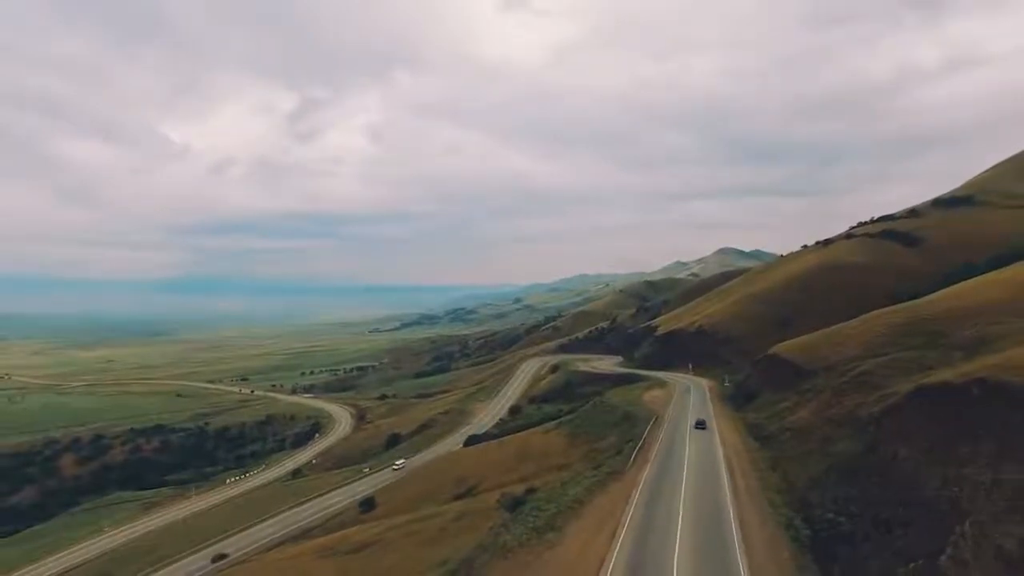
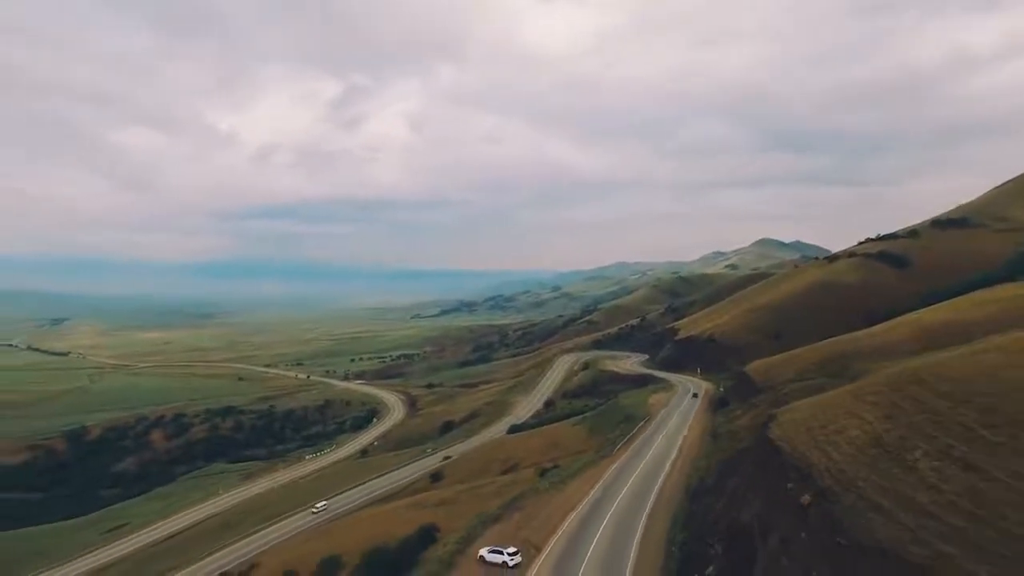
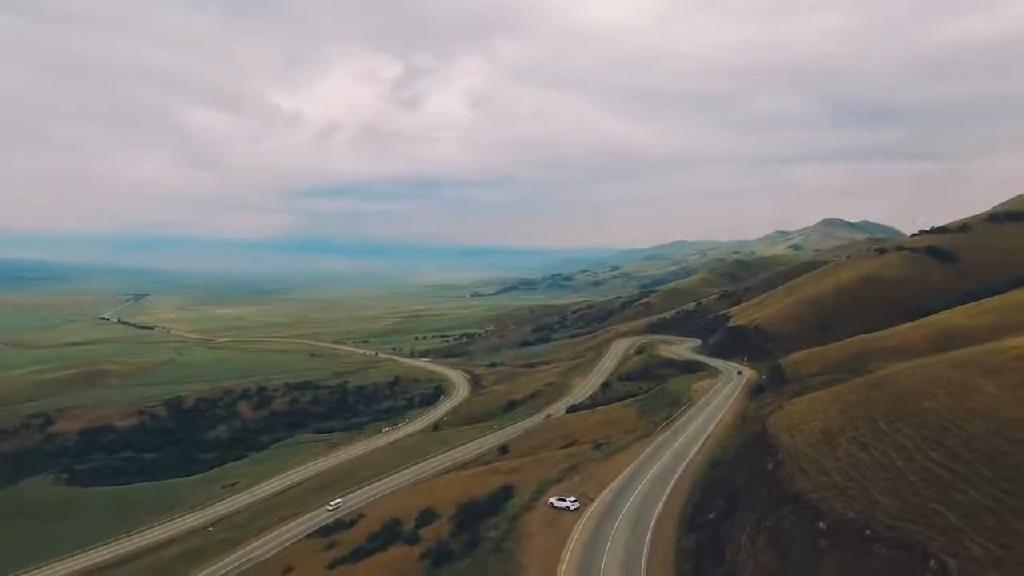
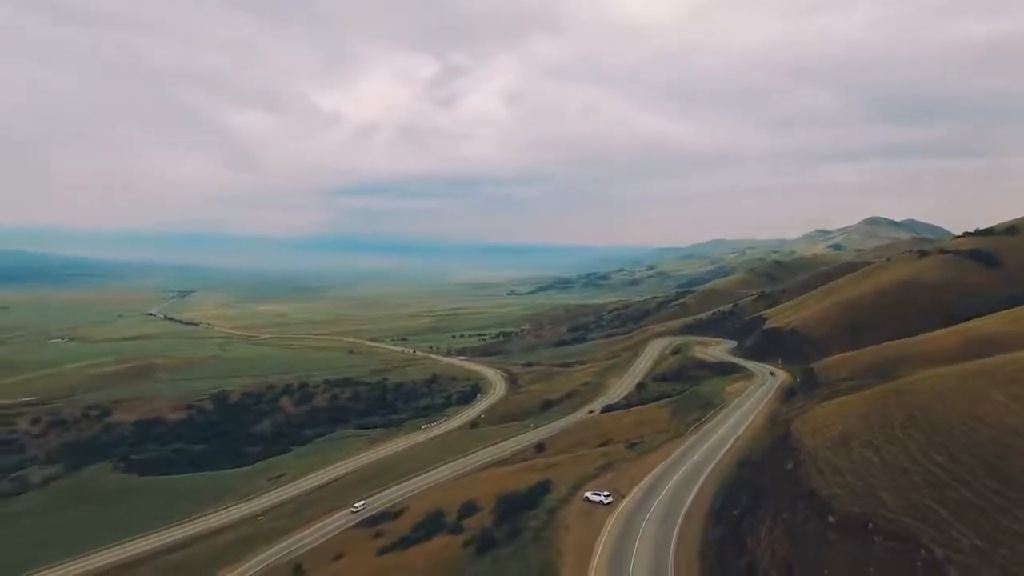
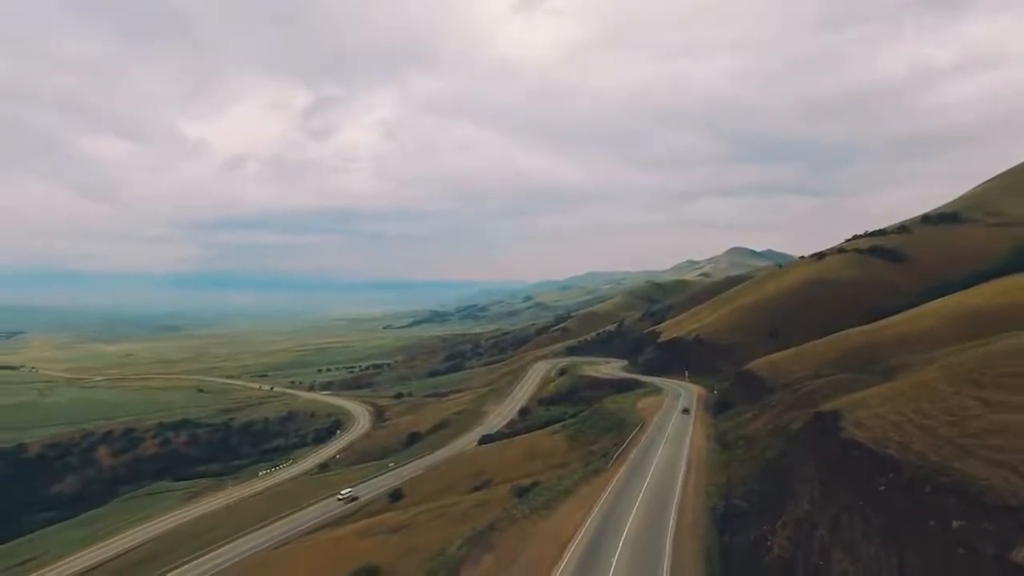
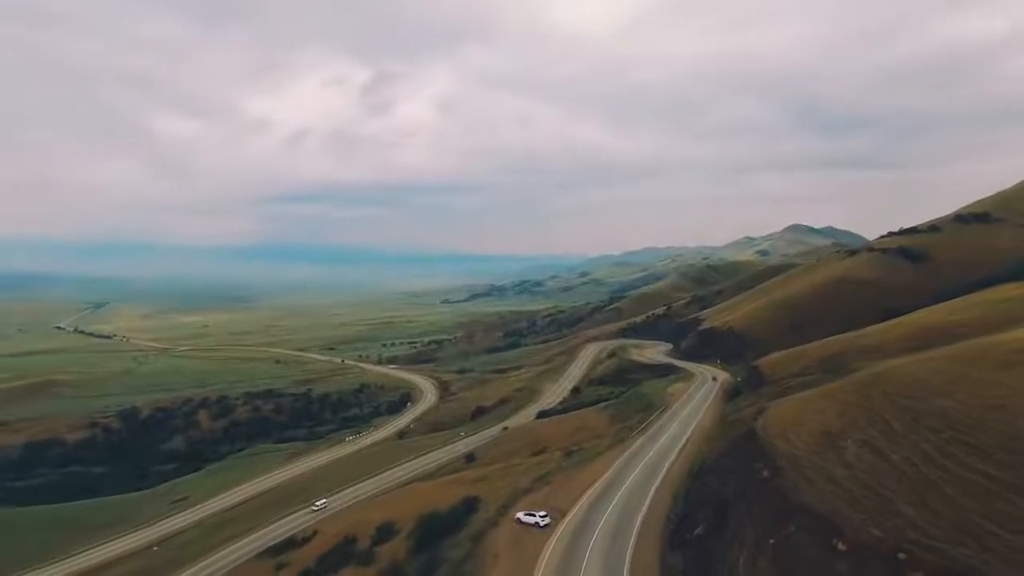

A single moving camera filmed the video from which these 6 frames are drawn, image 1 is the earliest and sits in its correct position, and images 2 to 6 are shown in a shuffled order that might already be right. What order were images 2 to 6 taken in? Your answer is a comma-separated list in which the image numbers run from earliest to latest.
5, 2, 6, 3, 4
